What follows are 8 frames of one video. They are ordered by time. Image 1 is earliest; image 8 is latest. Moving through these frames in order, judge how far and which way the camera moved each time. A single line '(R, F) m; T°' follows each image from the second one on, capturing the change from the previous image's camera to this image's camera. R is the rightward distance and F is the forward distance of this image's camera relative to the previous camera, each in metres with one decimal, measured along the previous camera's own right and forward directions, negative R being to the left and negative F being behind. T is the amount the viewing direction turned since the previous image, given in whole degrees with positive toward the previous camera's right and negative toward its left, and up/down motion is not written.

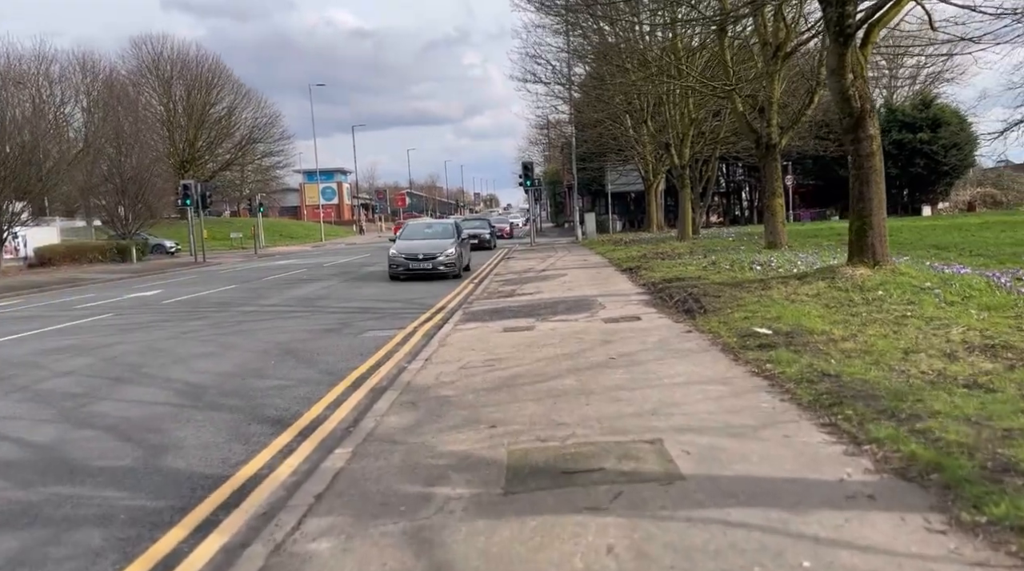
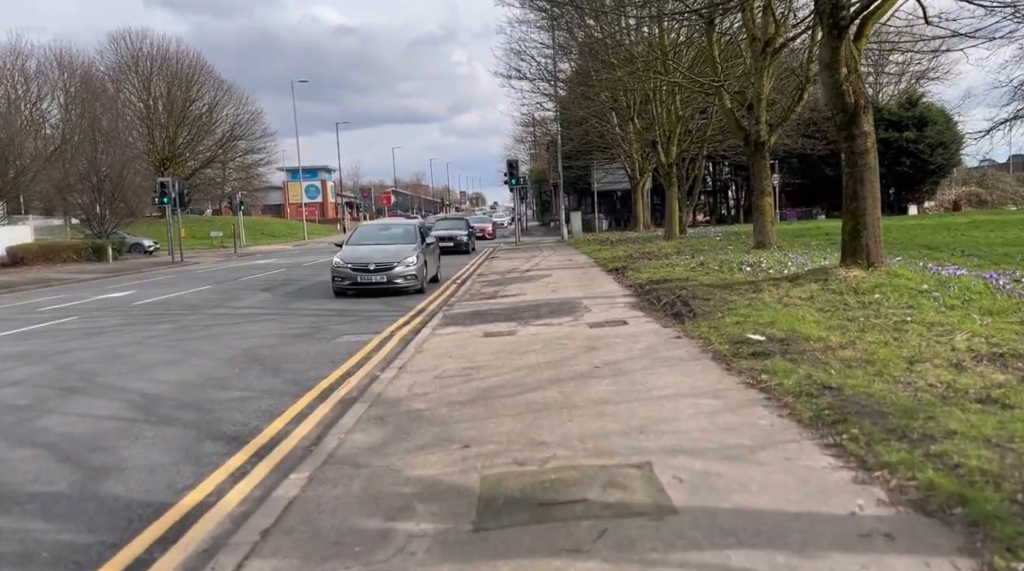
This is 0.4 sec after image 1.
(+0.1, +0.5) m; +1°
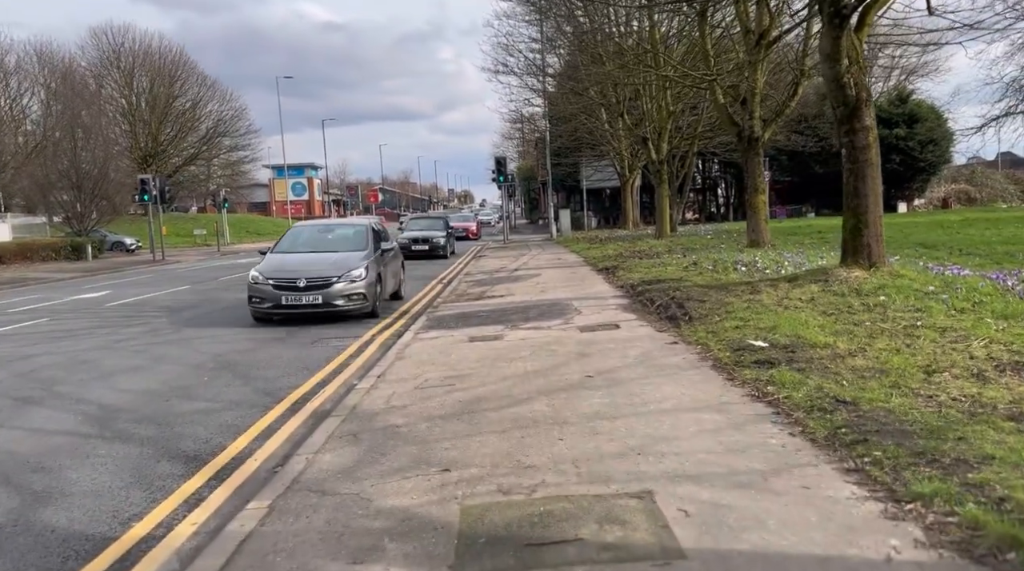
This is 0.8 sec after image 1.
(0.0, +0.6) m; +1°
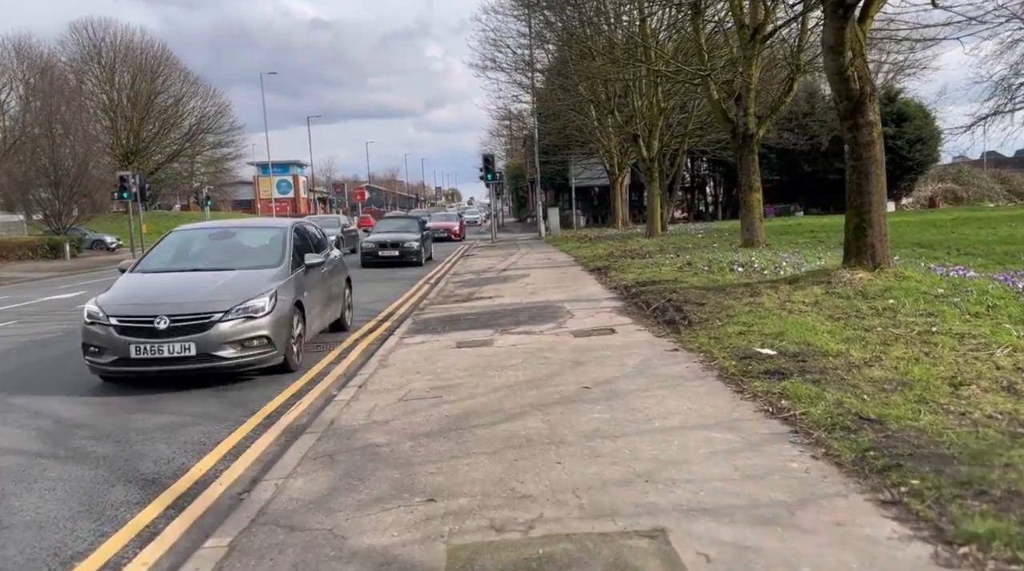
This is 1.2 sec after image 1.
(0.0, +0.5) m; +1°
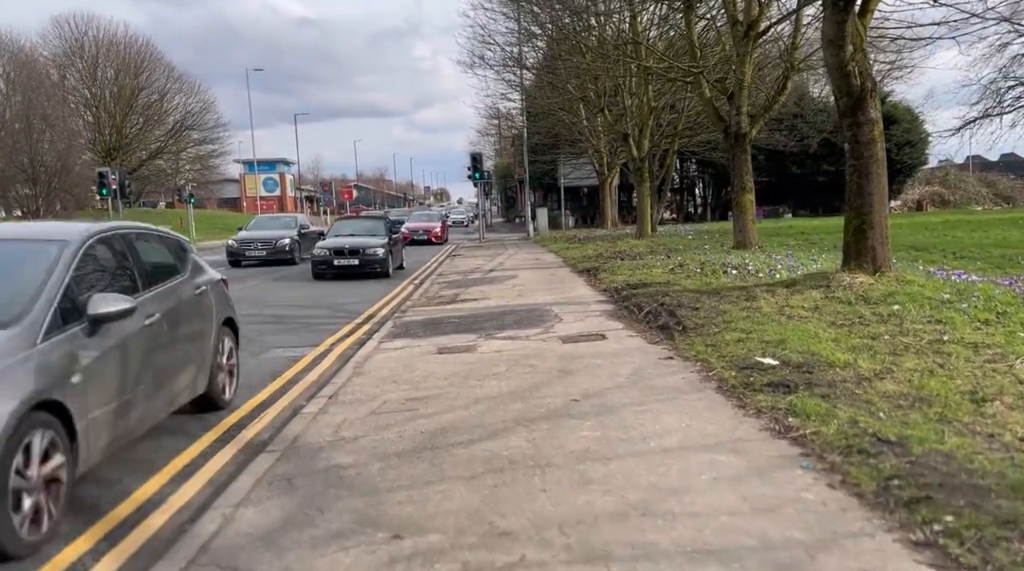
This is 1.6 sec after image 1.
(0.0, +0.6) m; +1°
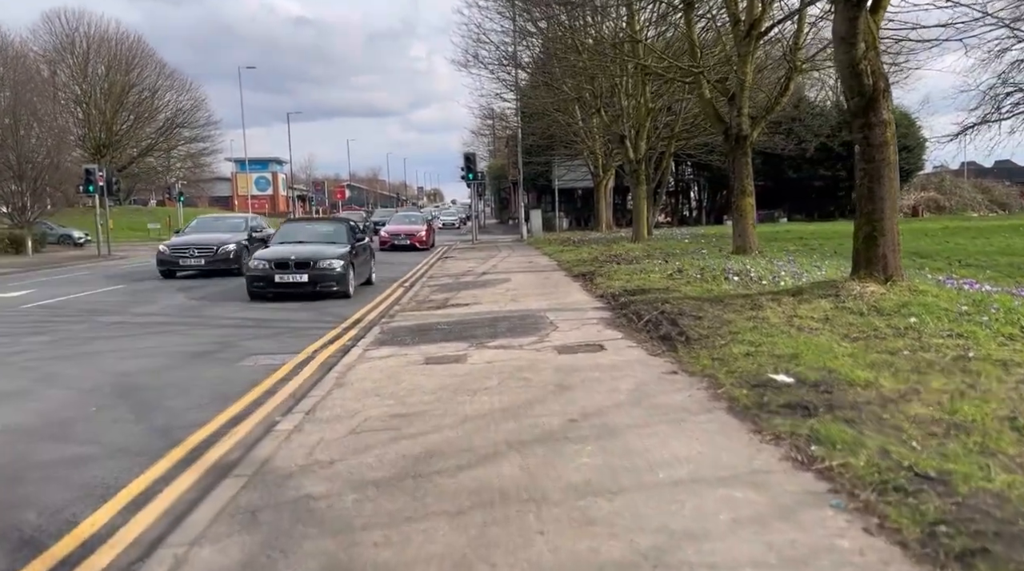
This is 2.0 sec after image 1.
(0.0, +0.5) m; 0°
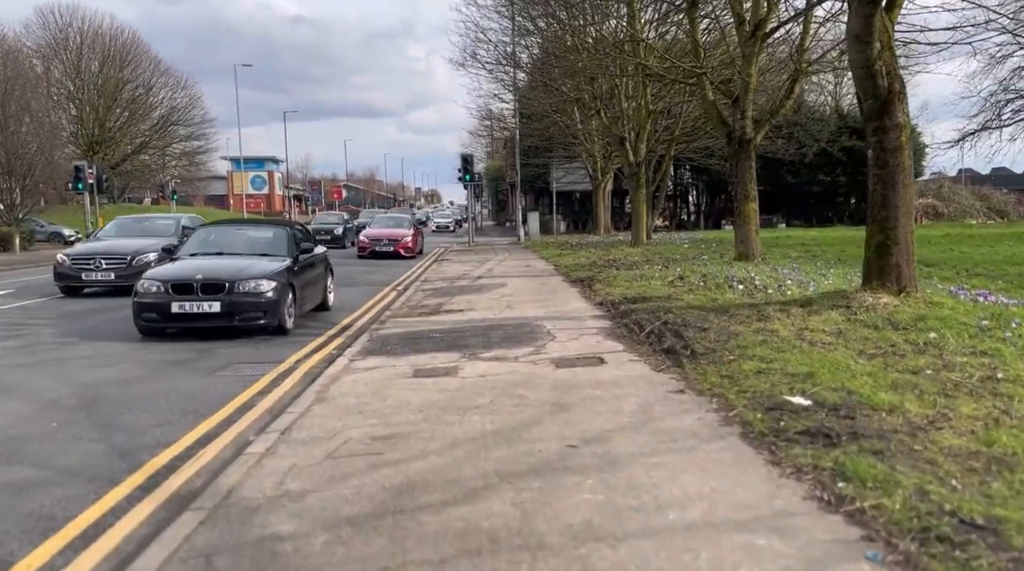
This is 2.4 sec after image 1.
(0.0, +0.5) m; 0°
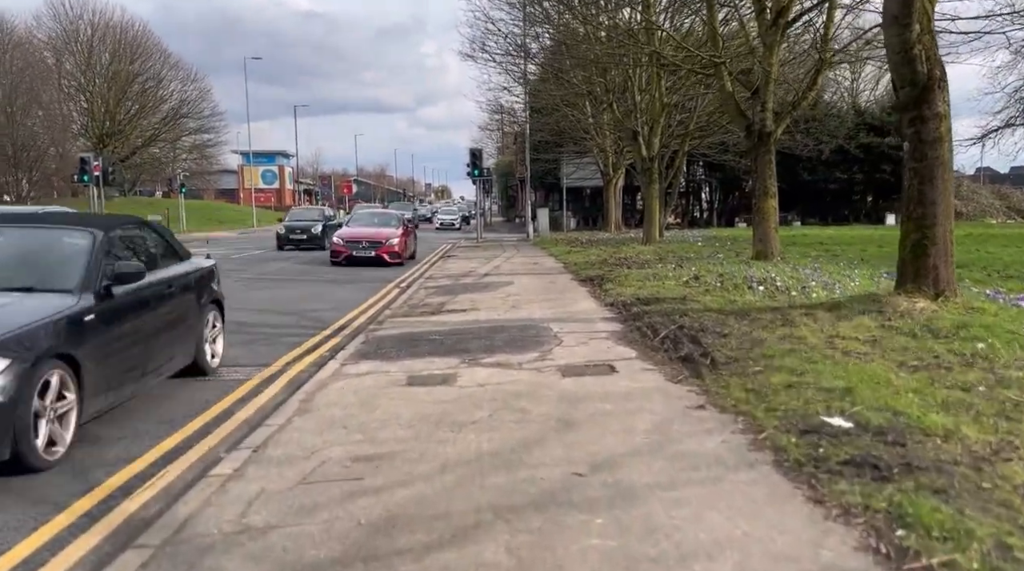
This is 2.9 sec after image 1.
(+0.1, +0.7) m; -1°
